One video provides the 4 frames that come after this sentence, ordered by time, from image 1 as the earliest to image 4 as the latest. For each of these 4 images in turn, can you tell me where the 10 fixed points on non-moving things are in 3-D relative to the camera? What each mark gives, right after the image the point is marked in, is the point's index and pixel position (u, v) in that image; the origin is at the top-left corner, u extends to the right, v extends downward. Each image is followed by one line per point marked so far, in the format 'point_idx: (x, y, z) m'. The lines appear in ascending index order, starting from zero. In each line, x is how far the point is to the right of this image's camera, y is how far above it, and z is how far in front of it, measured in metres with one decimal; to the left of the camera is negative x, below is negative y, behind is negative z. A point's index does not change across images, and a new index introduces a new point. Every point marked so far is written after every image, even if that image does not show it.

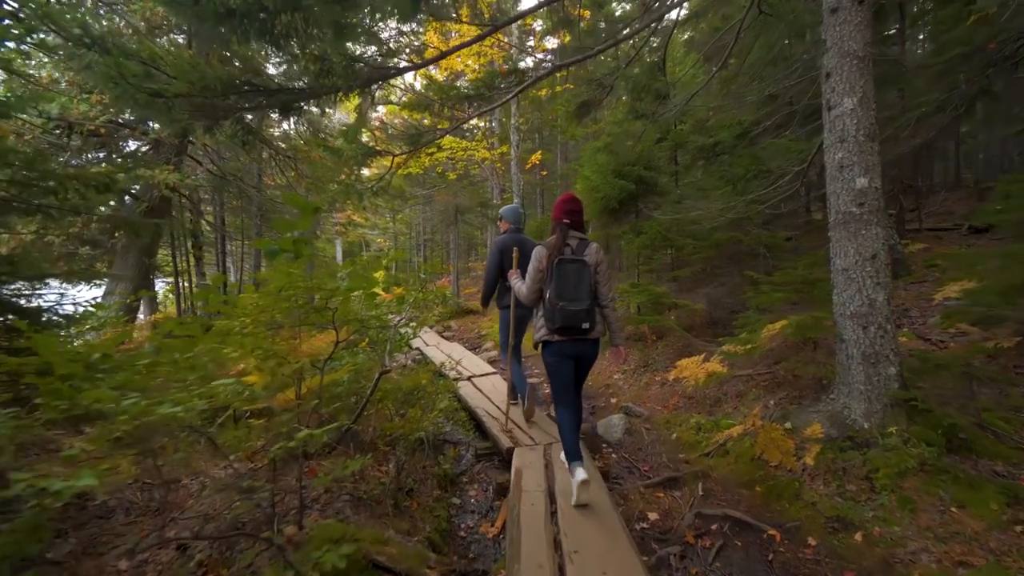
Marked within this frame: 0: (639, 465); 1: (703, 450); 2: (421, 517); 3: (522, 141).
0: (+1.1, -1.5, +3.9) m
1: (+1.5, -1.3, +3.7) m
2: (-0.6, -1.5, +3.1) m
3: (+0.3, +4.0, +12.7) m
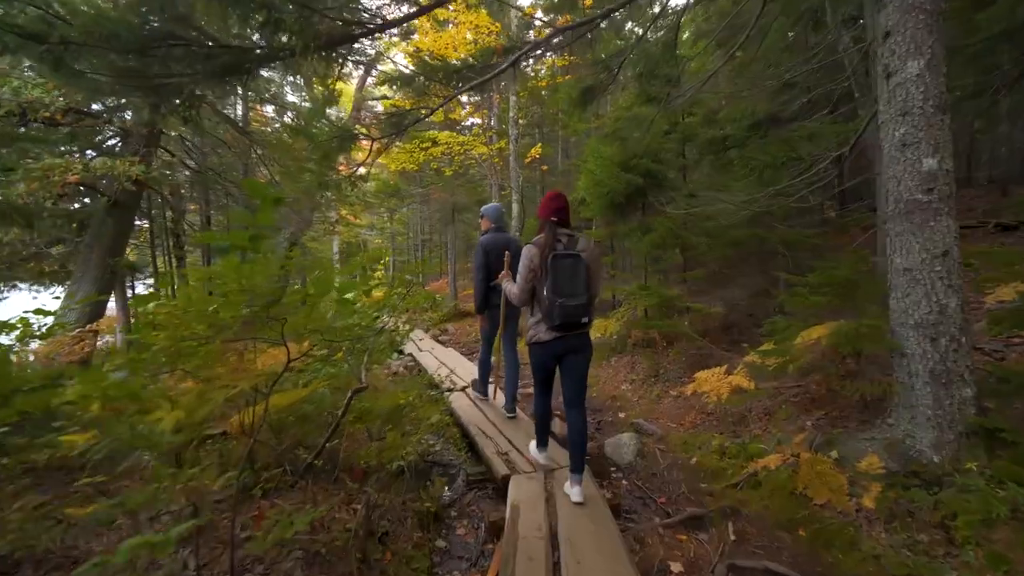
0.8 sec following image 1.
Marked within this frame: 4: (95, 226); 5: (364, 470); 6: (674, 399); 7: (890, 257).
0: (+1.0, -1.5, +3.4) m
1: (+1.5, -1.3, +3.2) m
2: (-0.6, -1.5, +2.5) m
3: (+0.3, +4.0, +12.2) m
4: (-5.4, +0.8, +6.0) m
5: (-1.1, -1.3, +3.4) m
6: (+1.6, -1.1, +4.8) m
7: (+2.4, +0.2, +2.9) m
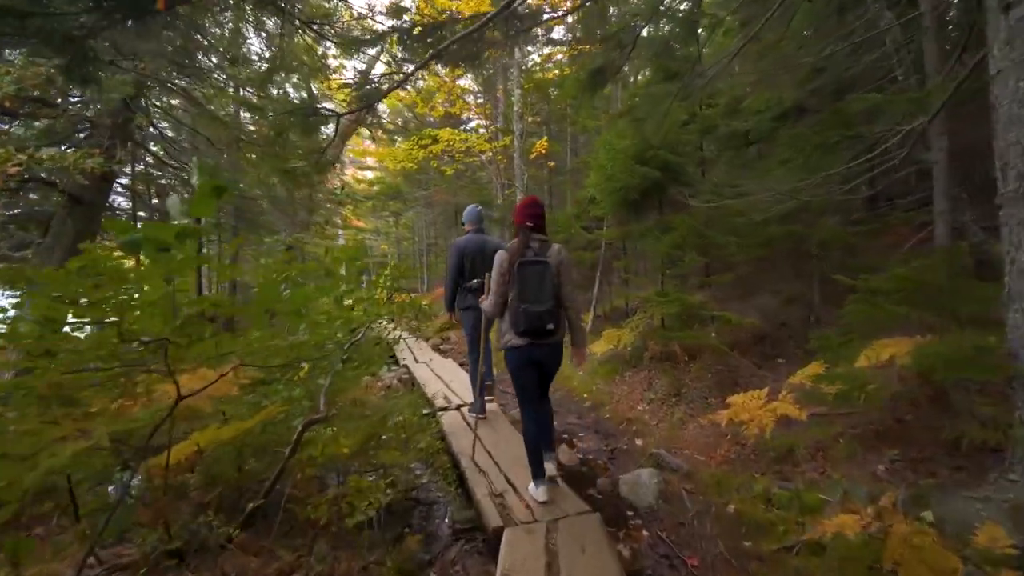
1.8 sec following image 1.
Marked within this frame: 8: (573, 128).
0: (+1.0, -1.5, +2.7) m
1: (+1.4, -1.3, +2.5) m
2: (-0.7, -1.6, +1.9) m
3: (+0.4, +3.8, +11.6) m
4: (-5.4, +0.7, +5.5) m
5: (-1.1, -1.4, +2.7) m
6: (+1.6, -1.2, +4.1) m
7: (+2.3, +0.2, +2.2) m
8: (+1.4, +3.7, +10.8) m
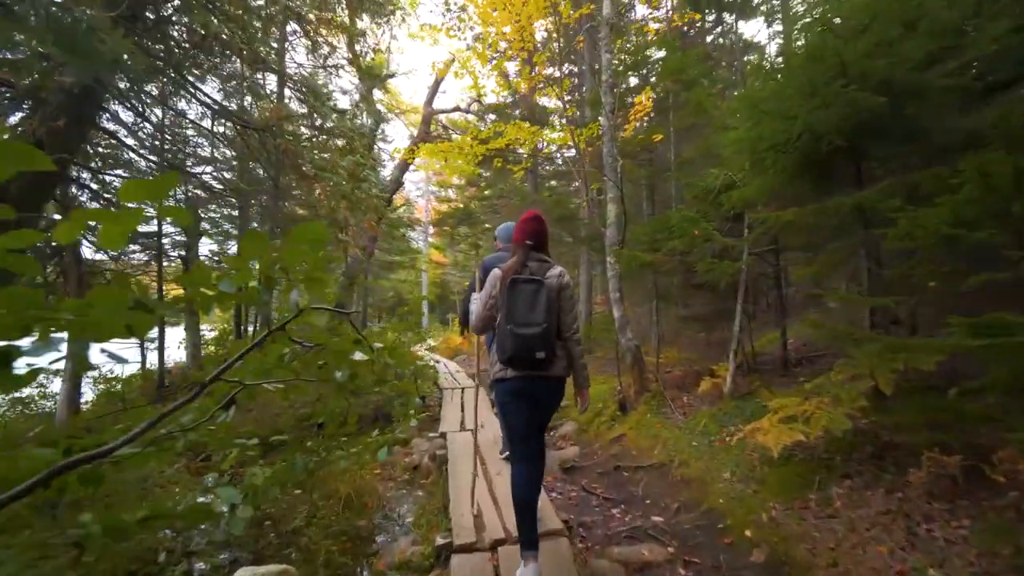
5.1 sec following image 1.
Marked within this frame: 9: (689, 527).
0: (+0.9, -1.5, -0.1) m
1: (+1.3, -1.3, -0.4) m
2: (-0.9, -1.4, -0.6) m
3: (+2.1, +3.1, +9.2) m
4: (-4.7, +0.5, +4.1) m
5: (-1.1, -1.3, +0.4) m
6: (+1.8, -1.2, +1.1) m
7: (+2.1, +0.3, -0.7) m
8: (+3.0, +3.0, +8.1) m
9: (+1.2, -1.6, +3.1) m
